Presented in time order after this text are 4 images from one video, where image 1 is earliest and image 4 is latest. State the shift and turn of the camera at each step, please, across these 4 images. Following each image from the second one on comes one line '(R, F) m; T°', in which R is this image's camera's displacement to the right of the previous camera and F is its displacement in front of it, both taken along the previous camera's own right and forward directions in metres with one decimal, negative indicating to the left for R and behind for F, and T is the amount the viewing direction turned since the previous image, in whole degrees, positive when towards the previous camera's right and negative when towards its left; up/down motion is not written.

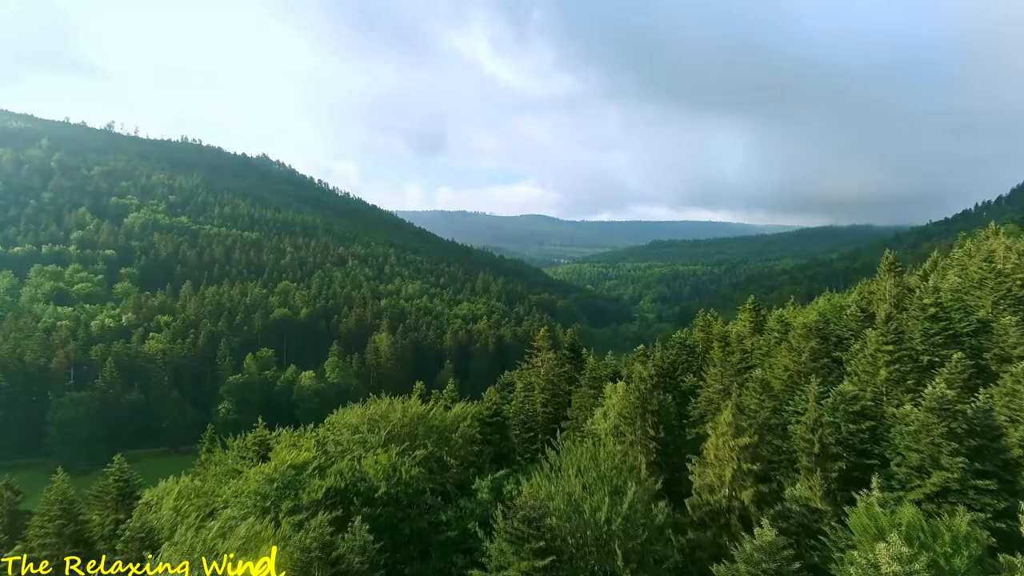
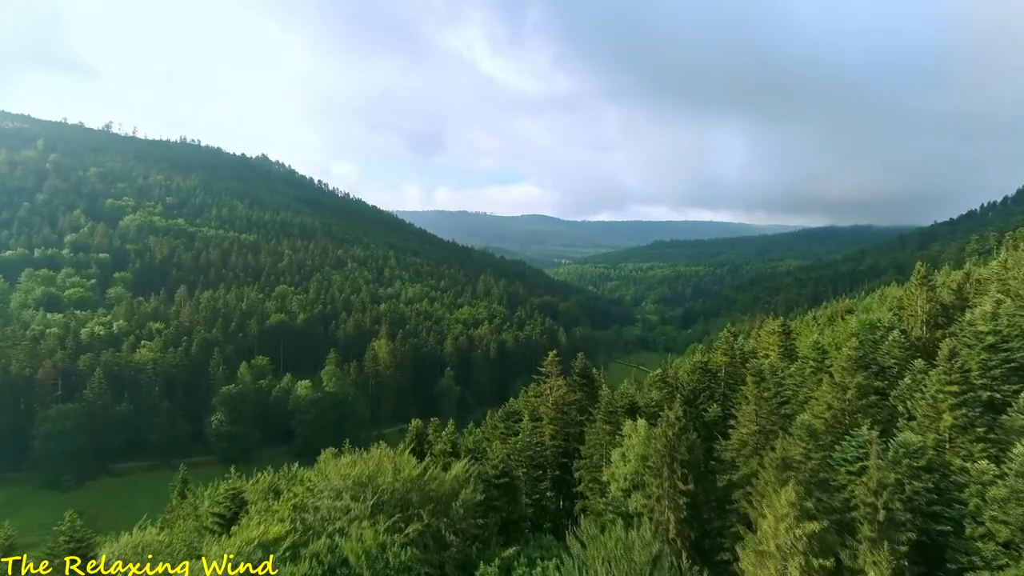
(-0.3, +3.4) m; 0°
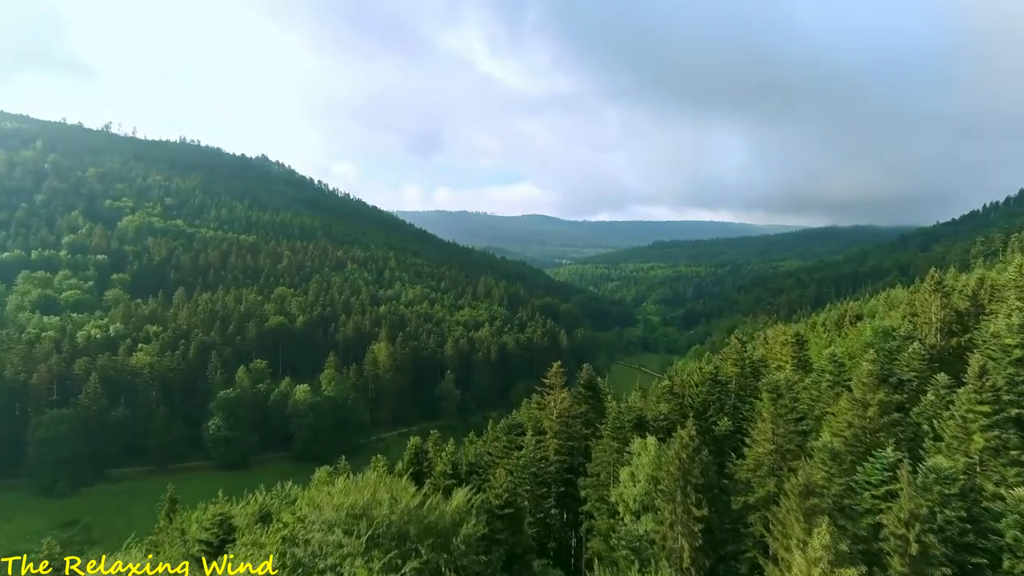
(-0.1, +1.3) m; 0°
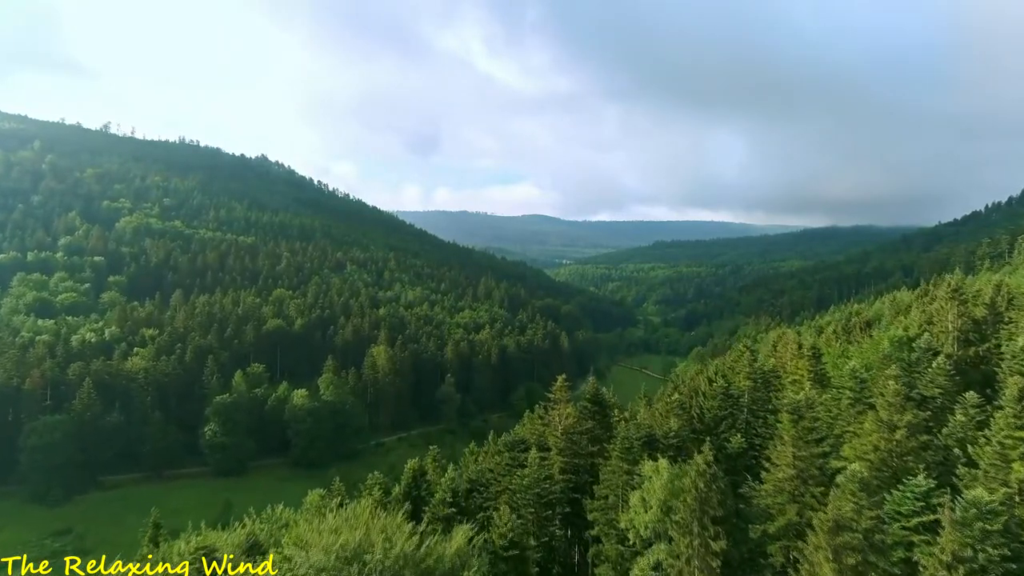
(-0.1, +1.6) m; 0°
